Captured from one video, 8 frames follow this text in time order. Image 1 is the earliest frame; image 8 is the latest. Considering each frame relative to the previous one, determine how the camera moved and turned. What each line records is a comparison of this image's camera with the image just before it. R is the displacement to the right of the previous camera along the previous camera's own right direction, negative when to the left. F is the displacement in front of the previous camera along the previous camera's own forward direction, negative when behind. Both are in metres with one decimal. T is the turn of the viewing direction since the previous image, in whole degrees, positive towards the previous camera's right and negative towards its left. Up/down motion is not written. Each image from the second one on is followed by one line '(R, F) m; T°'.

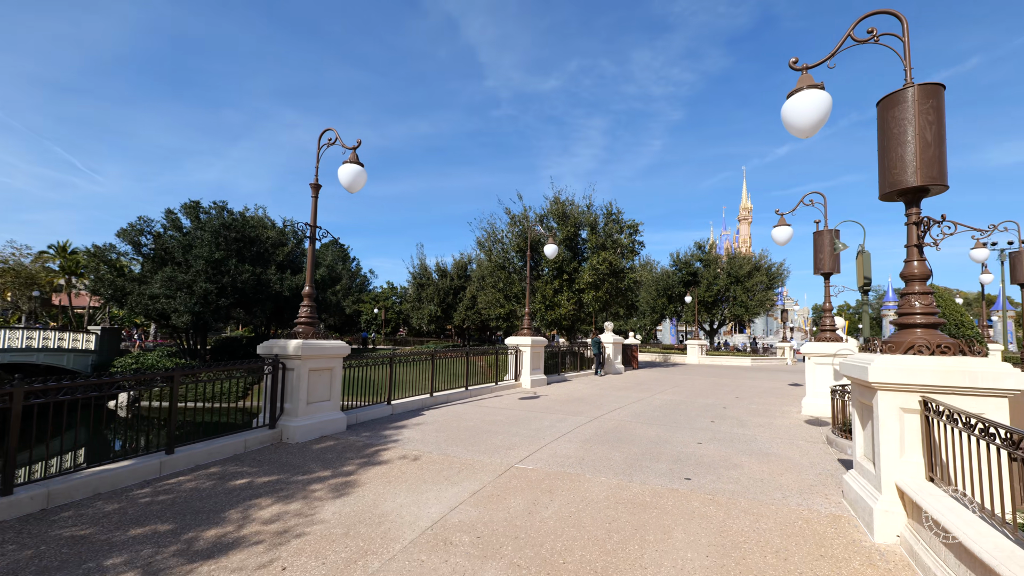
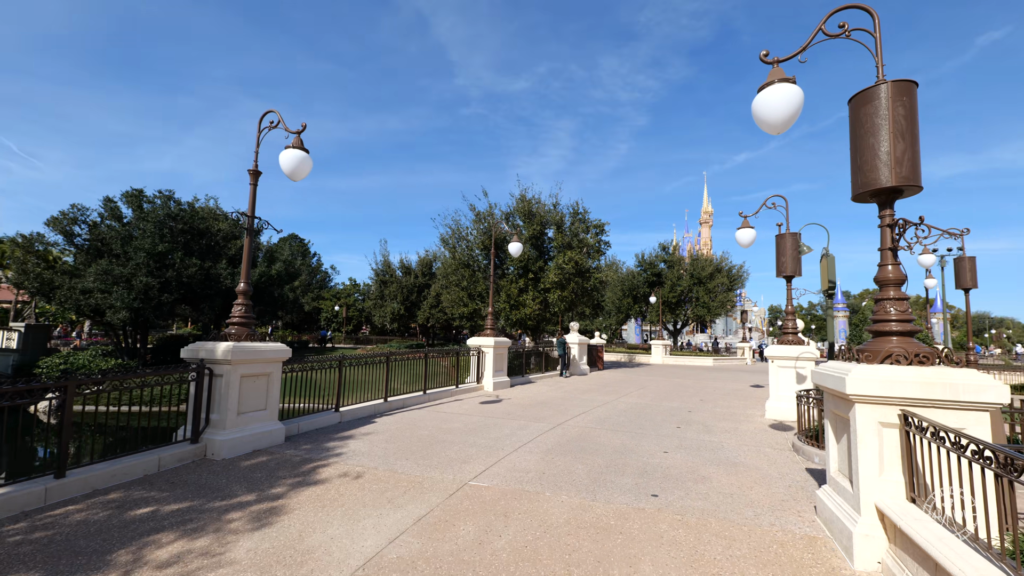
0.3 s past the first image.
(+0.1, +0.5) m; +4°
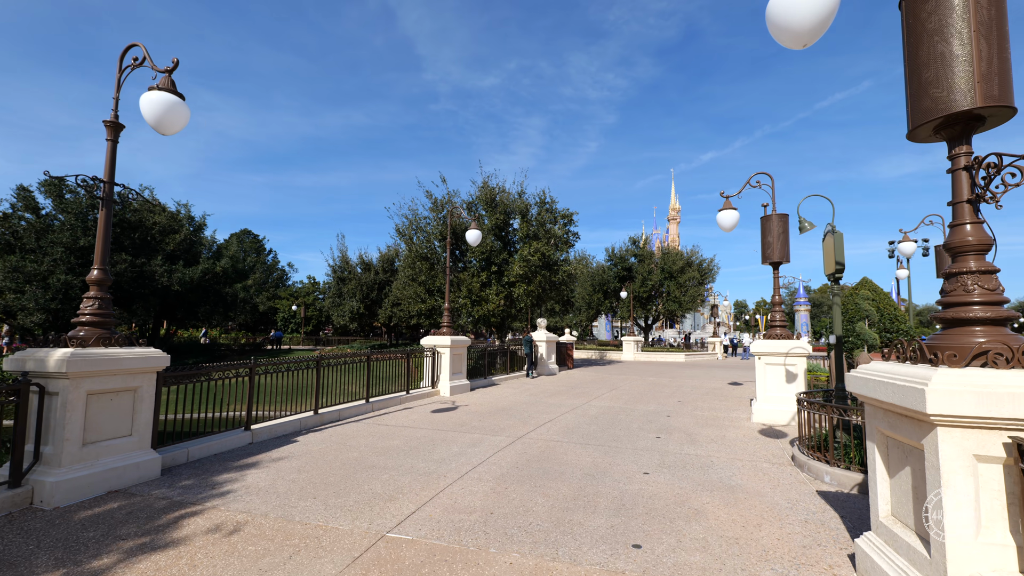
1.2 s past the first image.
(+0.3, +1.3) m; +4°
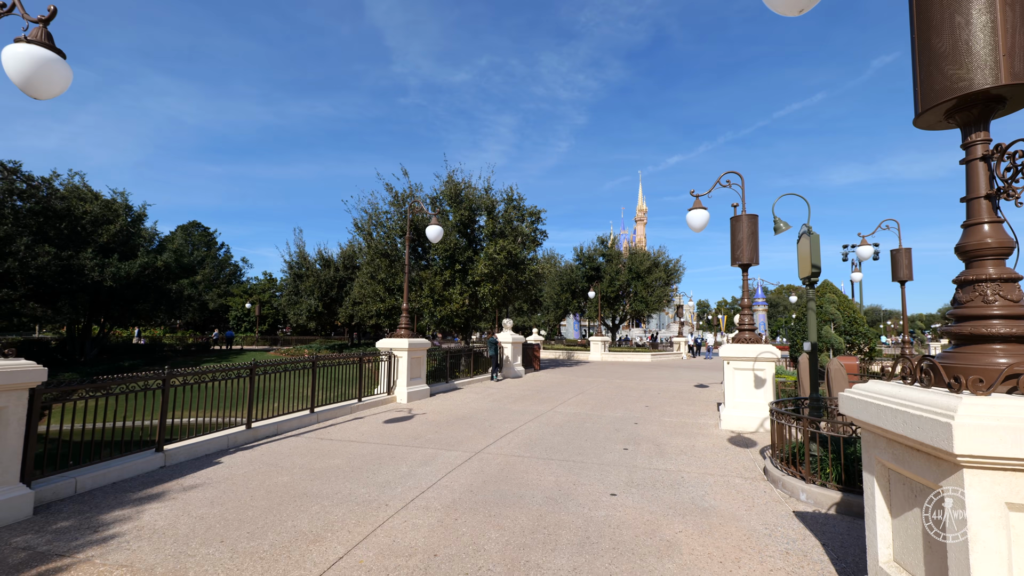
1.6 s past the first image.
(+0.2, +0.6) m; +4°
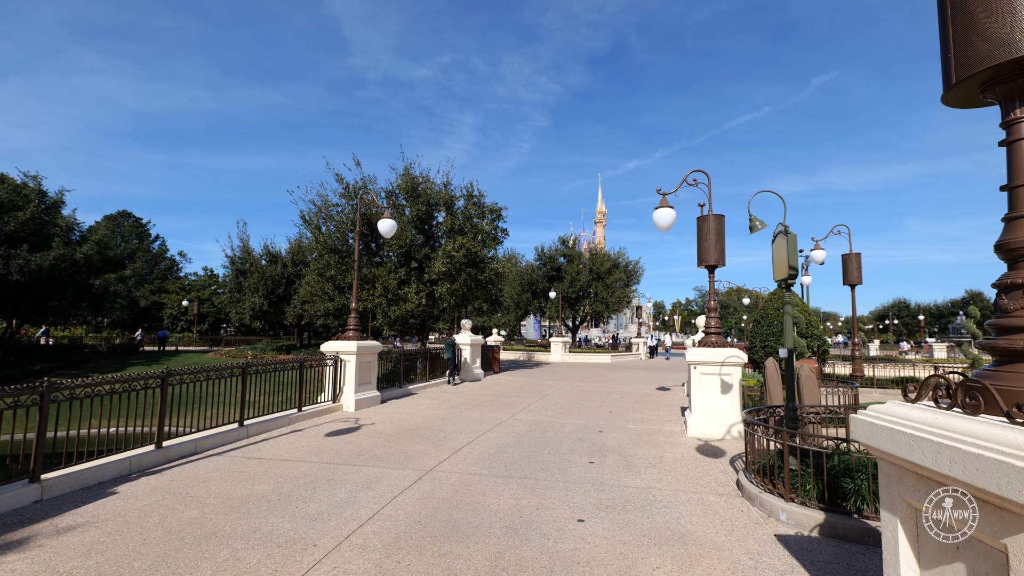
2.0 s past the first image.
(0.0, +0.6) m; +5°
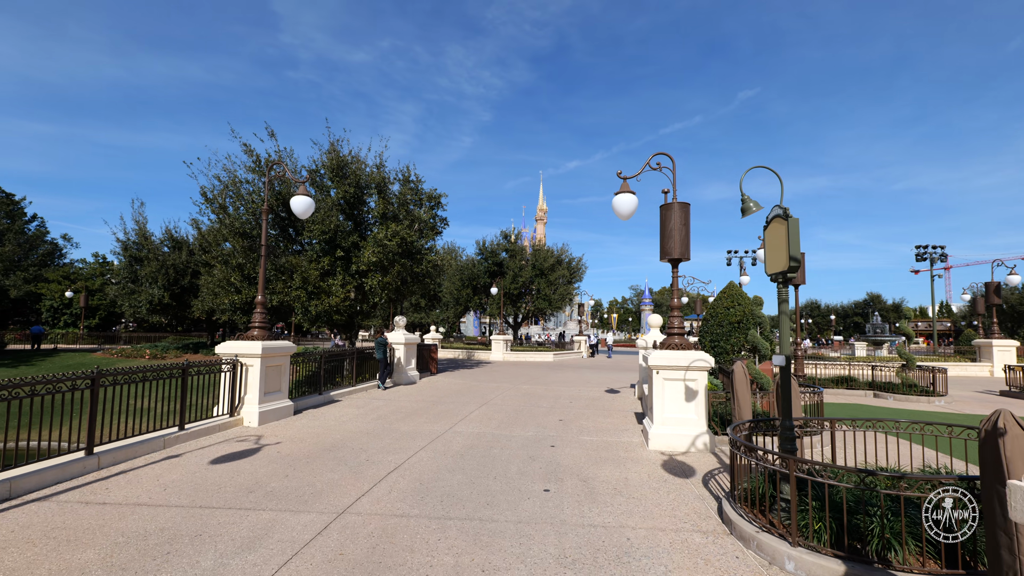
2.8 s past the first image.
(0.0, +1.2) m; +8°
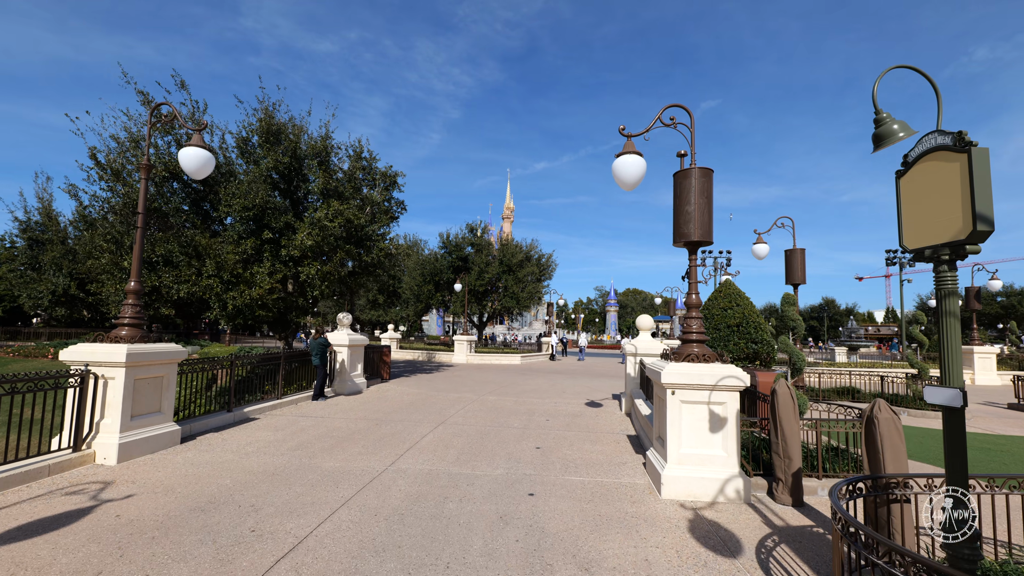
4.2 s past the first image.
(0.0, +2.0) m; +4°
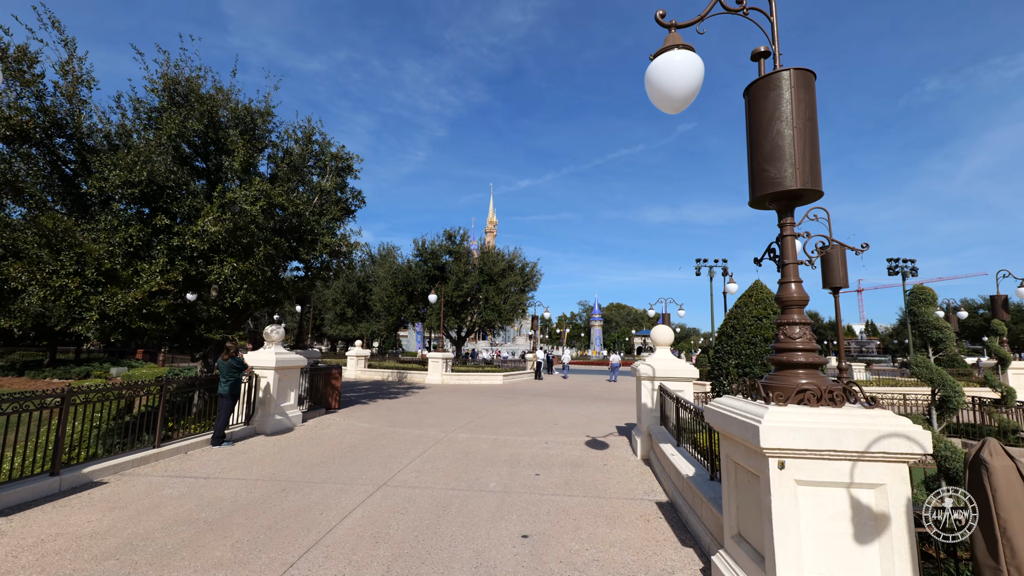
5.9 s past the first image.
(+0.1, +2.5) m; +2°
